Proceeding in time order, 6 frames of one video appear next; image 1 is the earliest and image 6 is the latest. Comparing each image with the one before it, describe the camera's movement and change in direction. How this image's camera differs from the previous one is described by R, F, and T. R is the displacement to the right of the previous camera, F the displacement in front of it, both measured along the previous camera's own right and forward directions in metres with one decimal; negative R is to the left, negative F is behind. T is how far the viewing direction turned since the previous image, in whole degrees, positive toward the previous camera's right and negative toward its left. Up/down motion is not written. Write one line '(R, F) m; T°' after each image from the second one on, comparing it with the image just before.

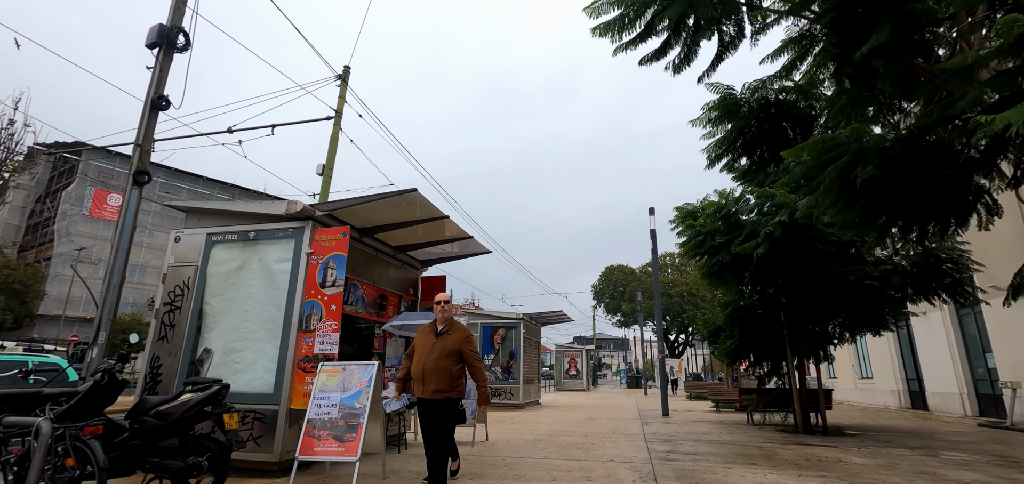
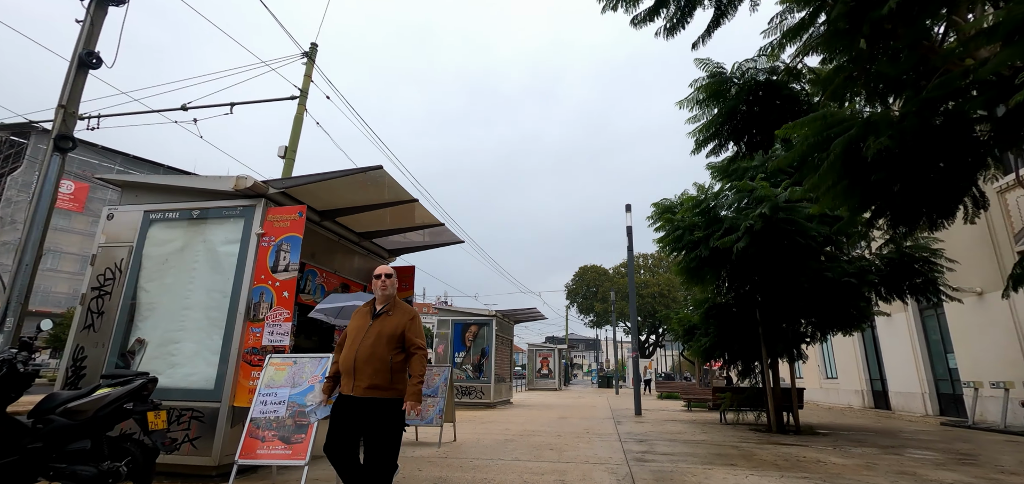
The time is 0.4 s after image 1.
(0.0, +0.4) m; +3°
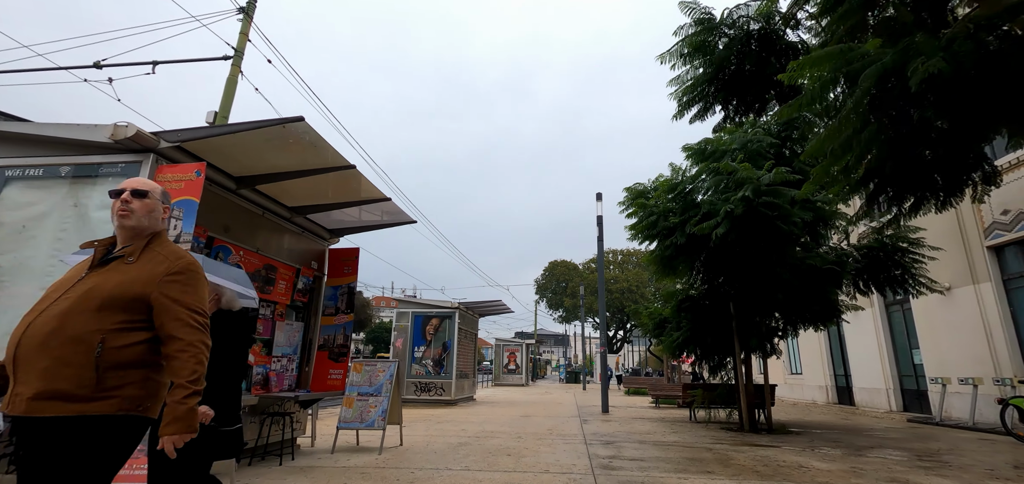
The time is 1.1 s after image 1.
(+0.2, +0.8) m; +3°
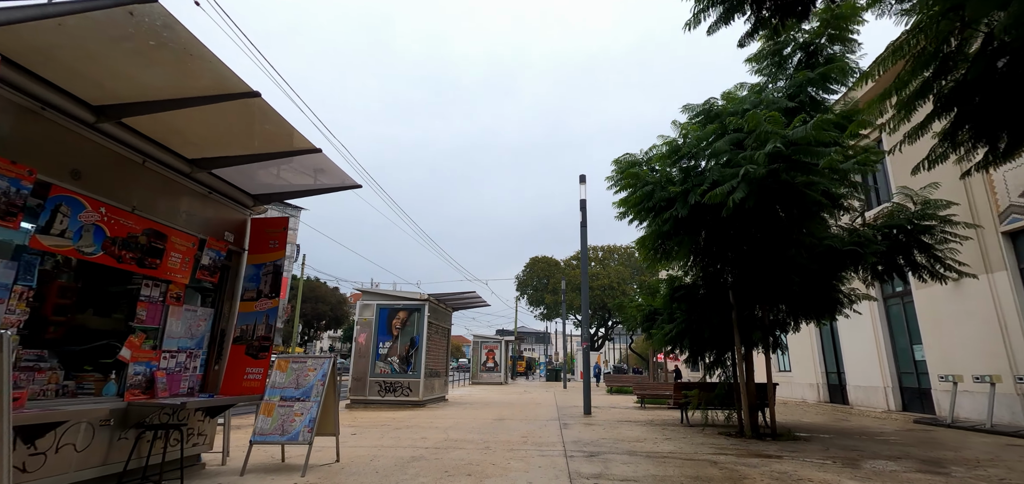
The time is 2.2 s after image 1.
(+0.2, +1.3) m; +2°
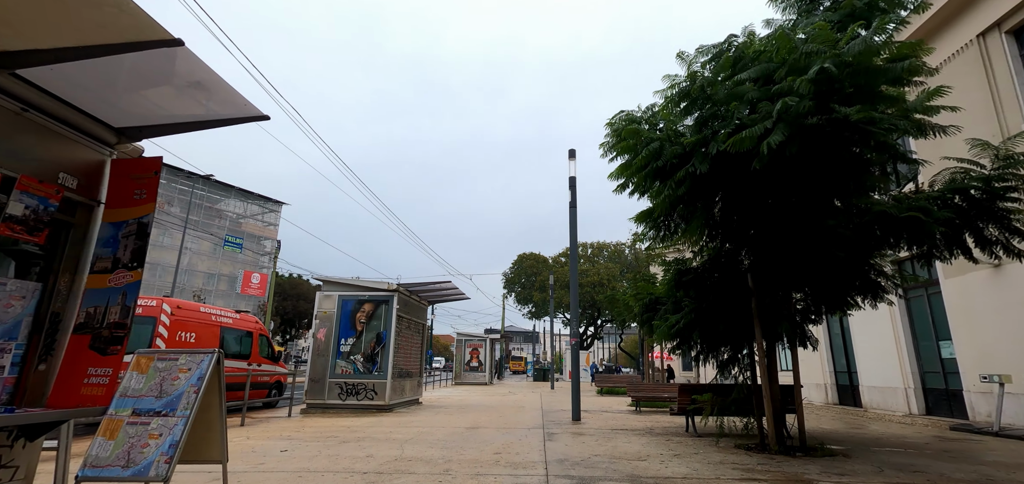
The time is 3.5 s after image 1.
(+0.2, +1.6) m; +1°
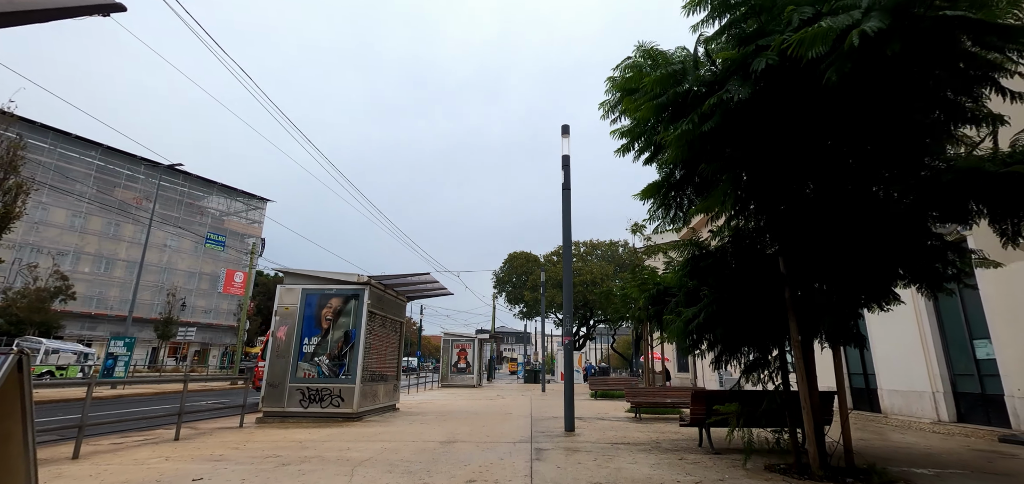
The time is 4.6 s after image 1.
(+0.1, +1.4) m; +1°
